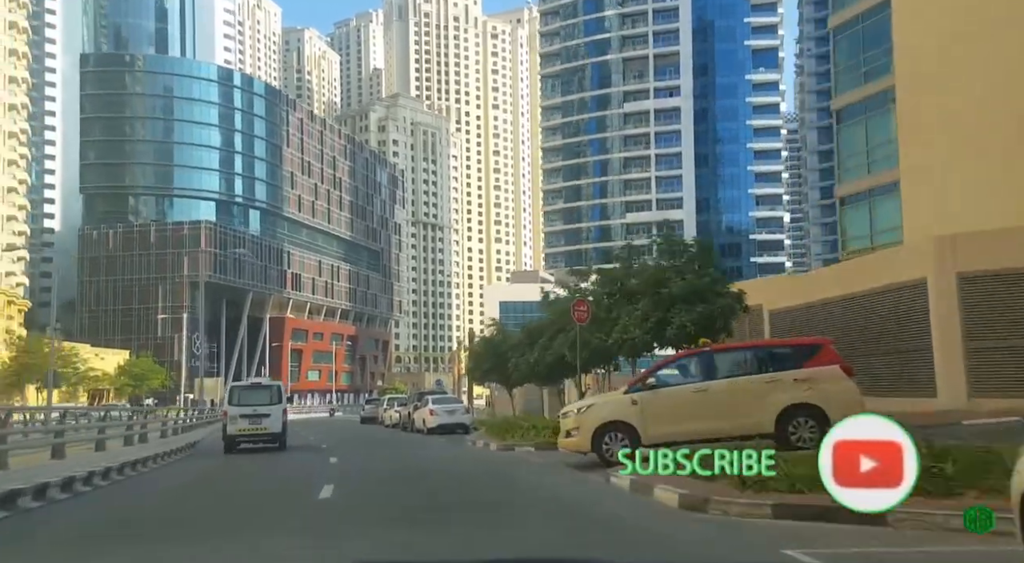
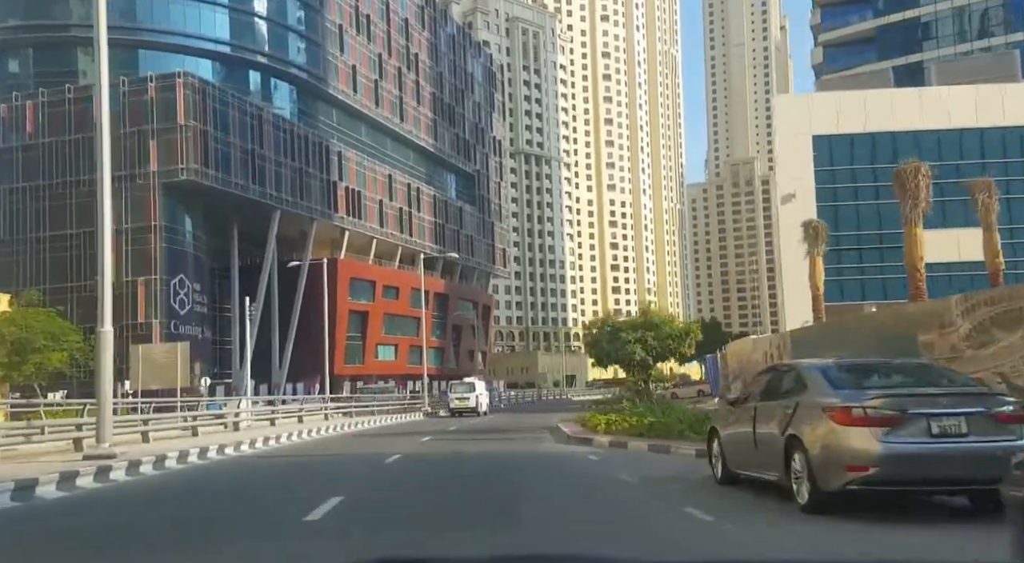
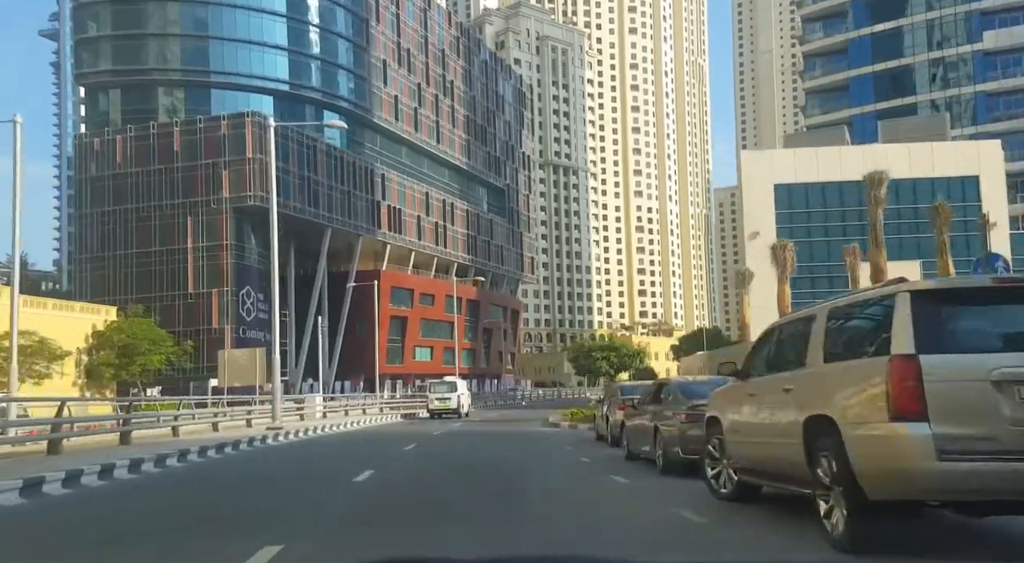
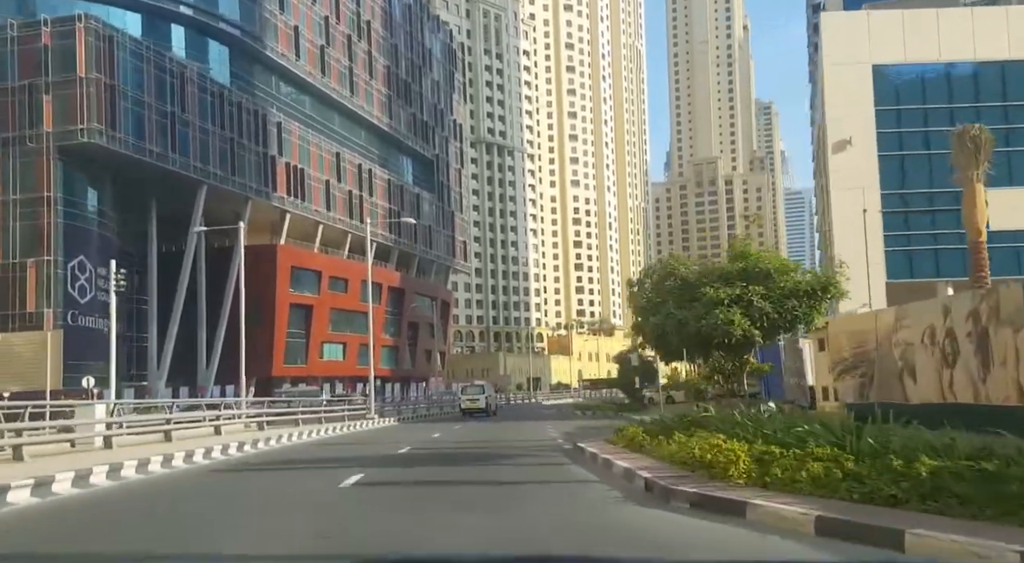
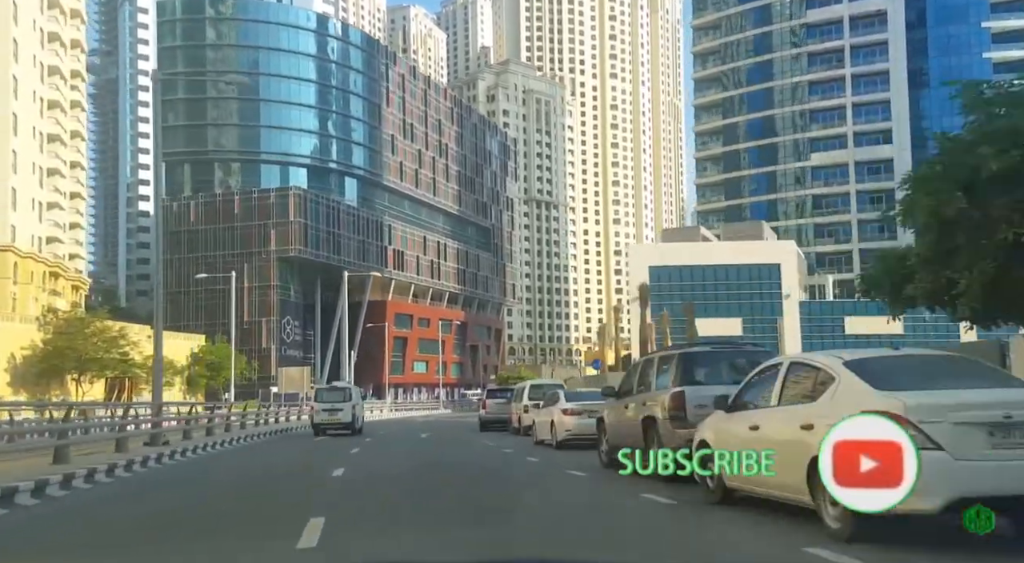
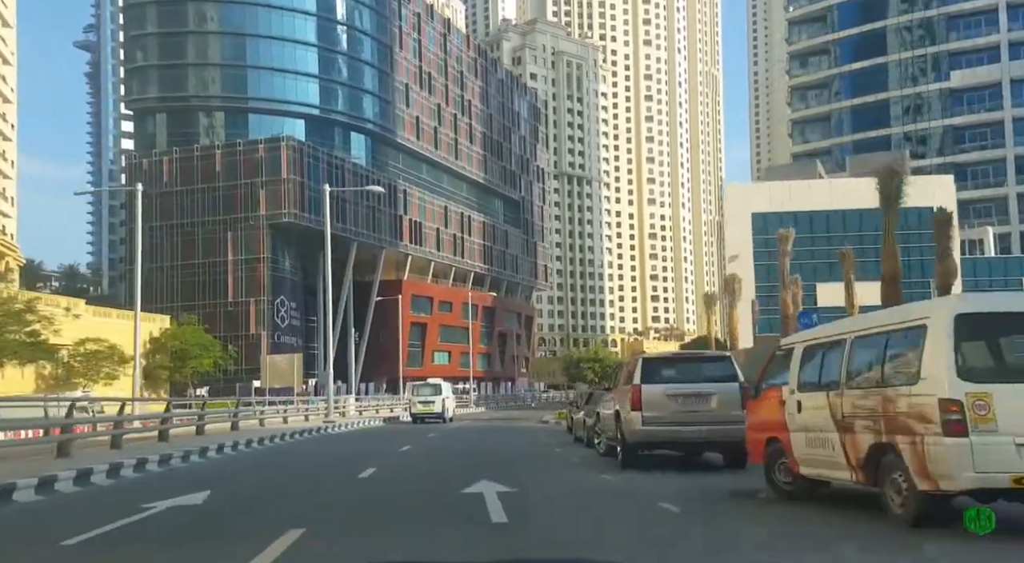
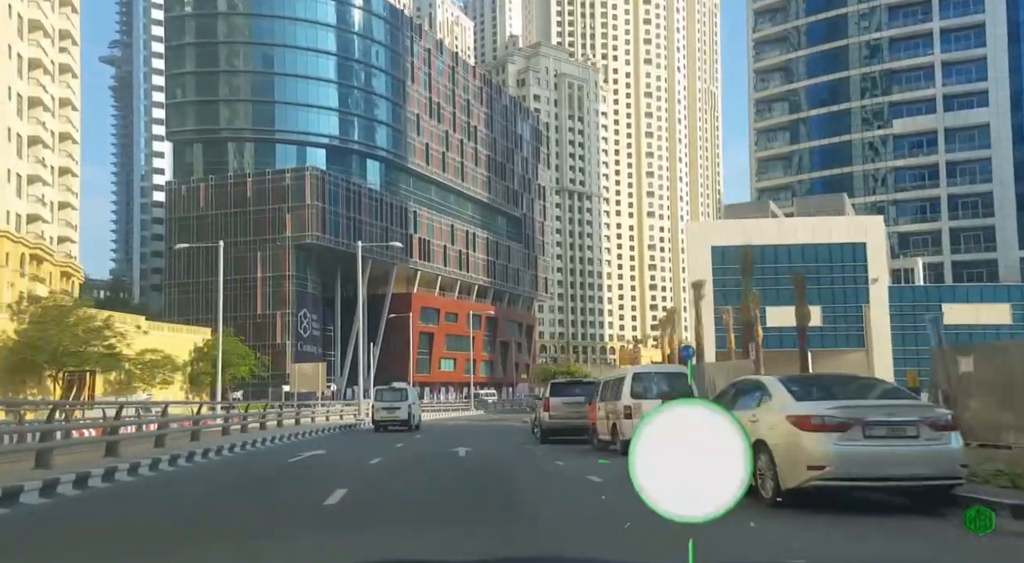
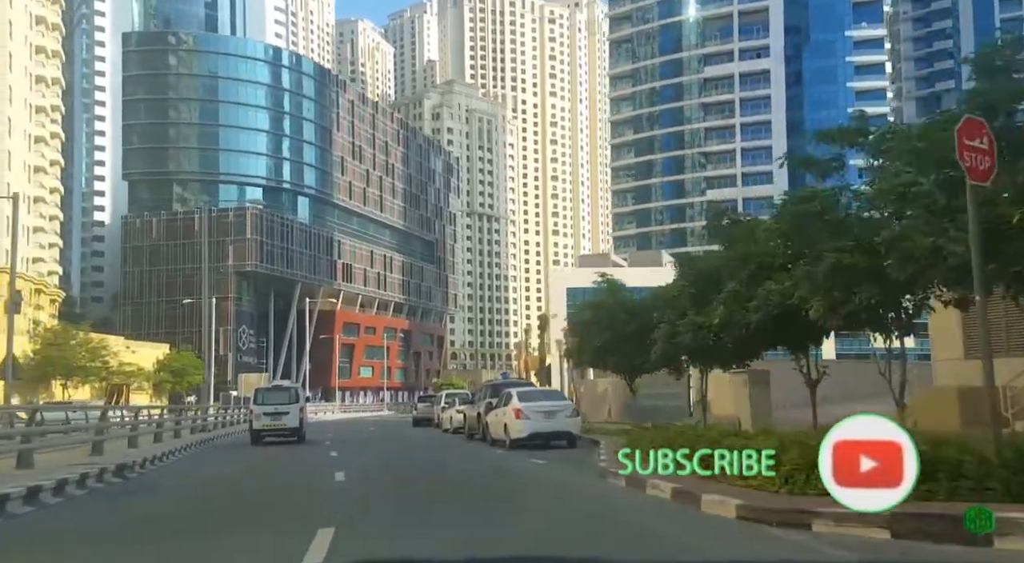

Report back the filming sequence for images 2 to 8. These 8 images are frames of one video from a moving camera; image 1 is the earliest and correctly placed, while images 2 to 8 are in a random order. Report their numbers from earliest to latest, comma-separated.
8, 5, 7, 6, 3, 2, 4
